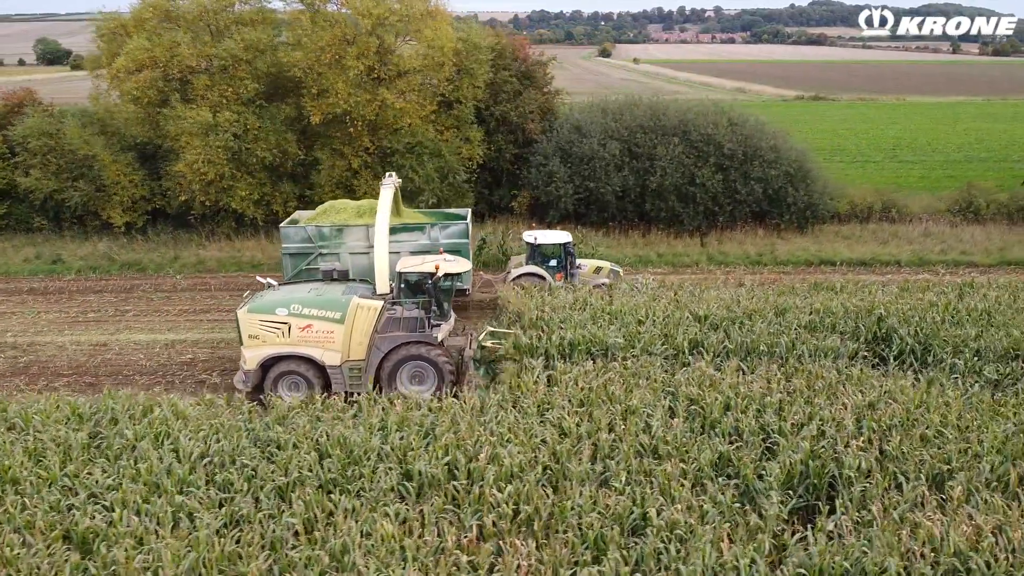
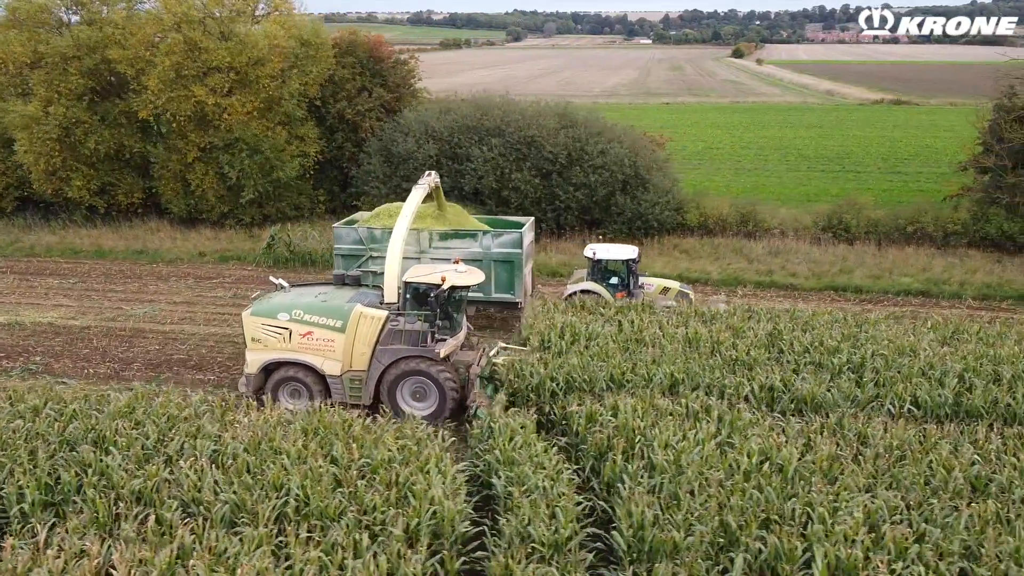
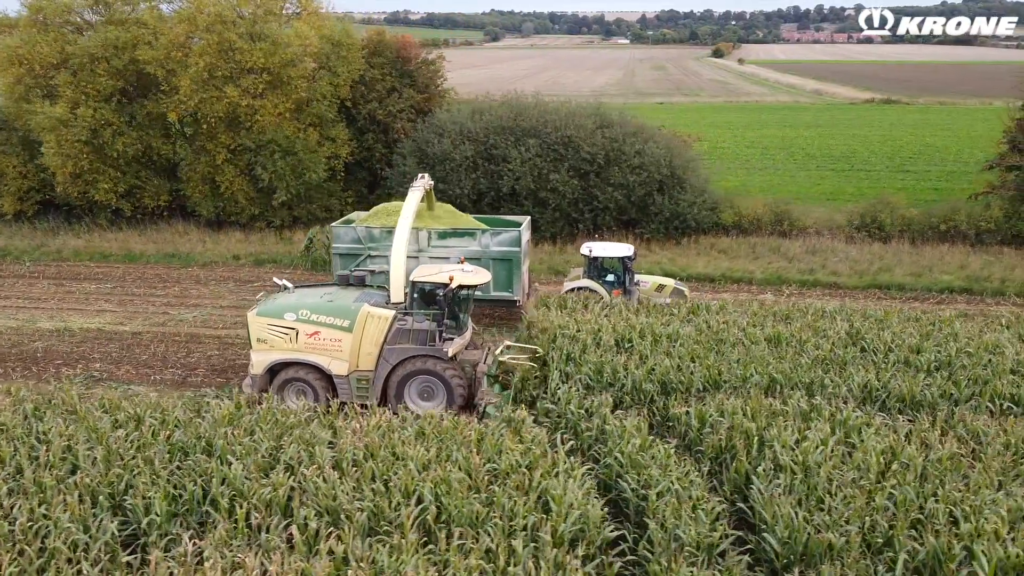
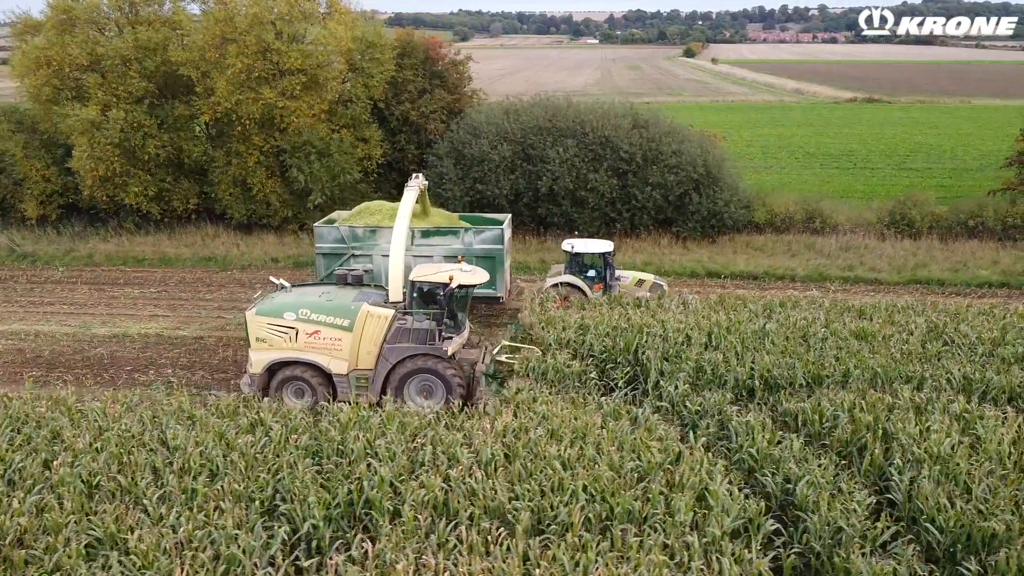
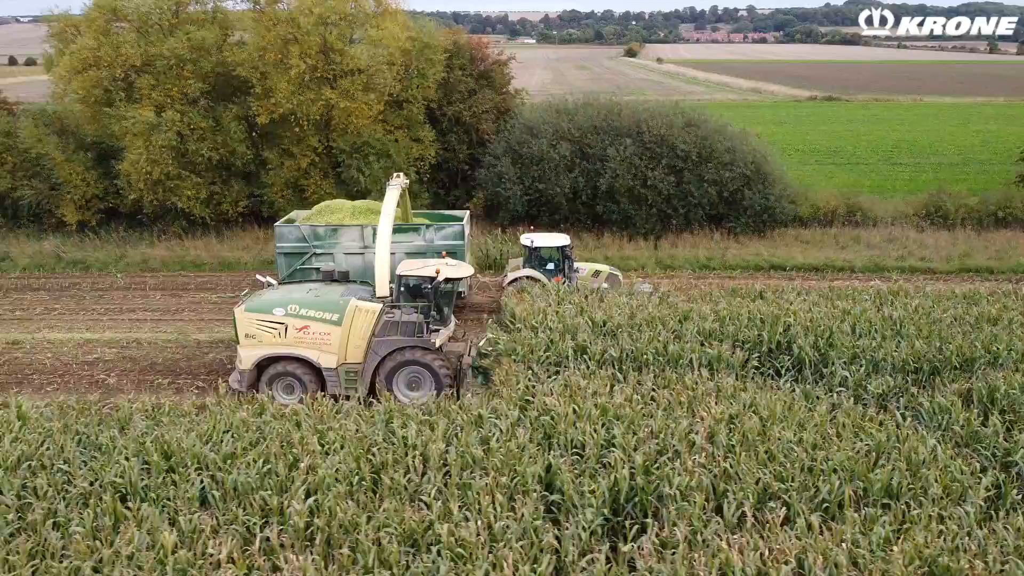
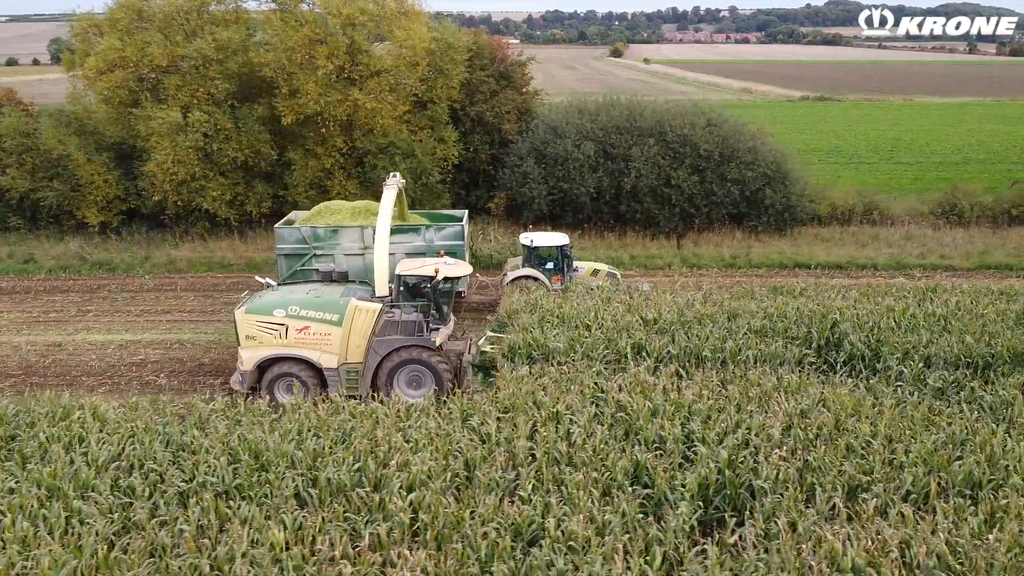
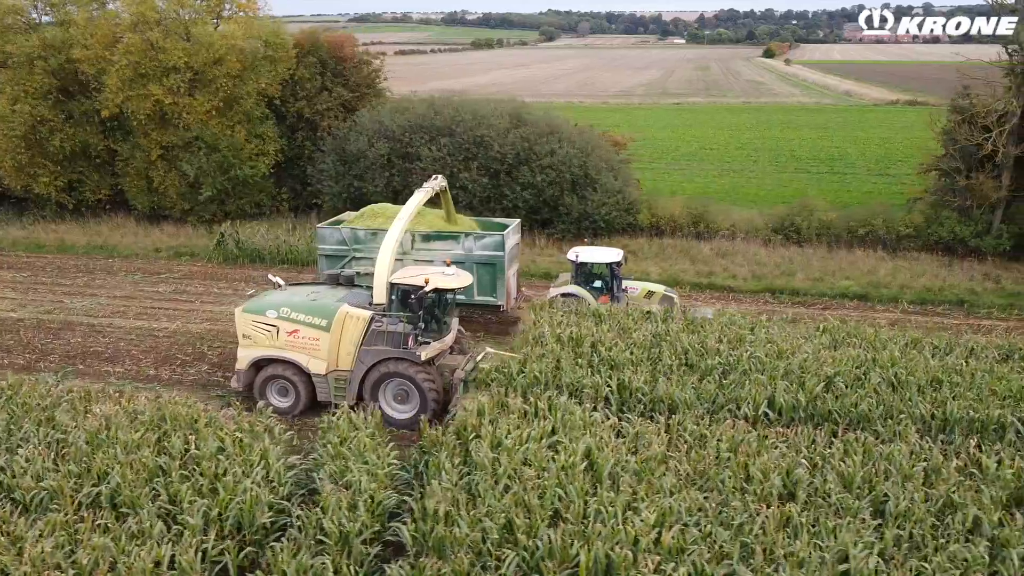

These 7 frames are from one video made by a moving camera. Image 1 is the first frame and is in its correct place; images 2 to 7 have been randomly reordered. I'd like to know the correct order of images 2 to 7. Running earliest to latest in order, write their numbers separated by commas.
6, 5, 4, 3, 2, 7
